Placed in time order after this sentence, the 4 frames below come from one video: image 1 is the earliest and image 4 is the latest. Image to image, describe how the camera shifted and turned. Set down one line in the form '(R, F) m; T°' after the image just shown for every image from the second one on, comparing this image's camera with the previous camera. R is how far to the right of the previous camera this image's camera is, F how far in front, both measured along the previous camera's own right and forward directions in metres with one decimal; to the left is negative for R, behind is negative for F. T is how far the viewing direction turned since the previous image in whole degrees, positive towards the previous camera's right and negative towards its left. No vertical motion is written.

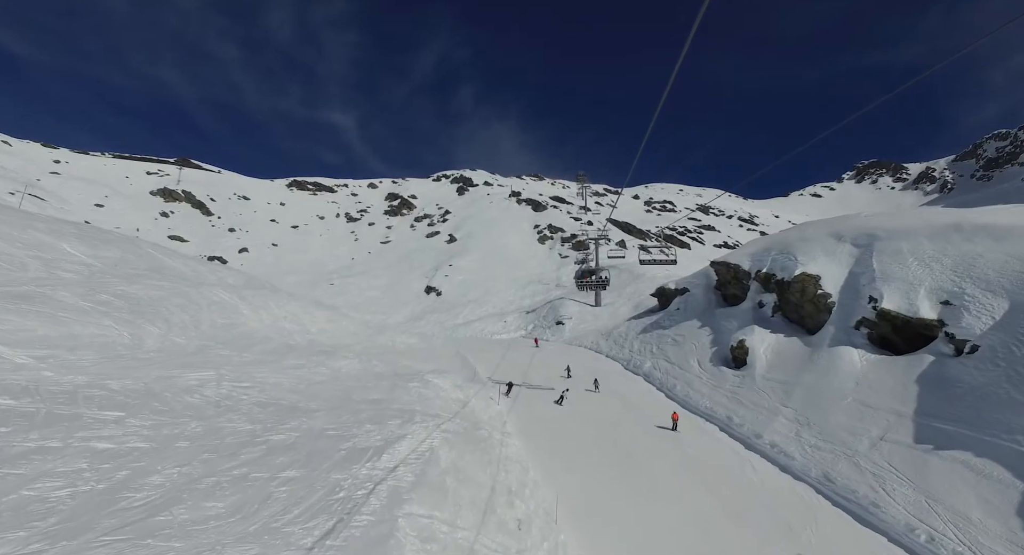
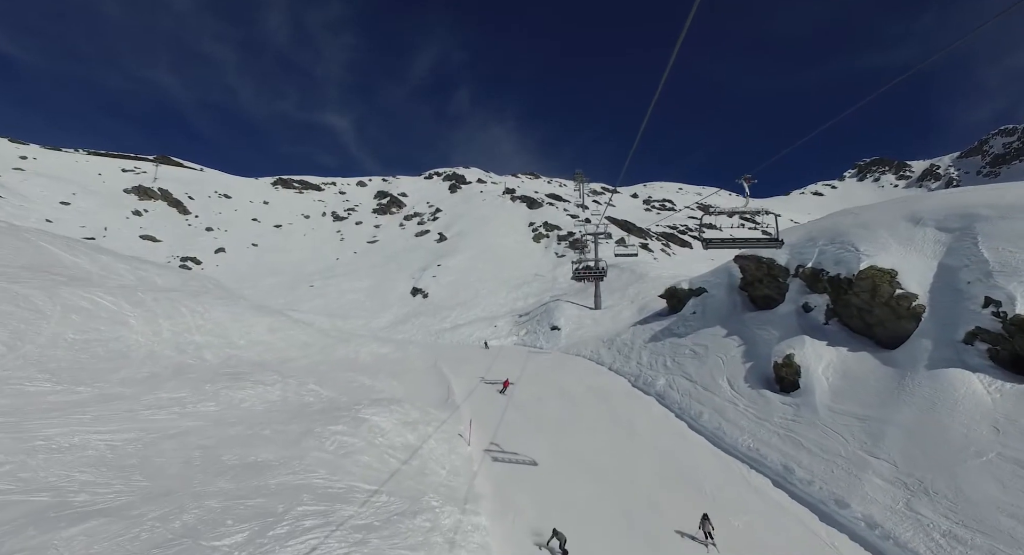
(+0.7, +4.6) m; 0°
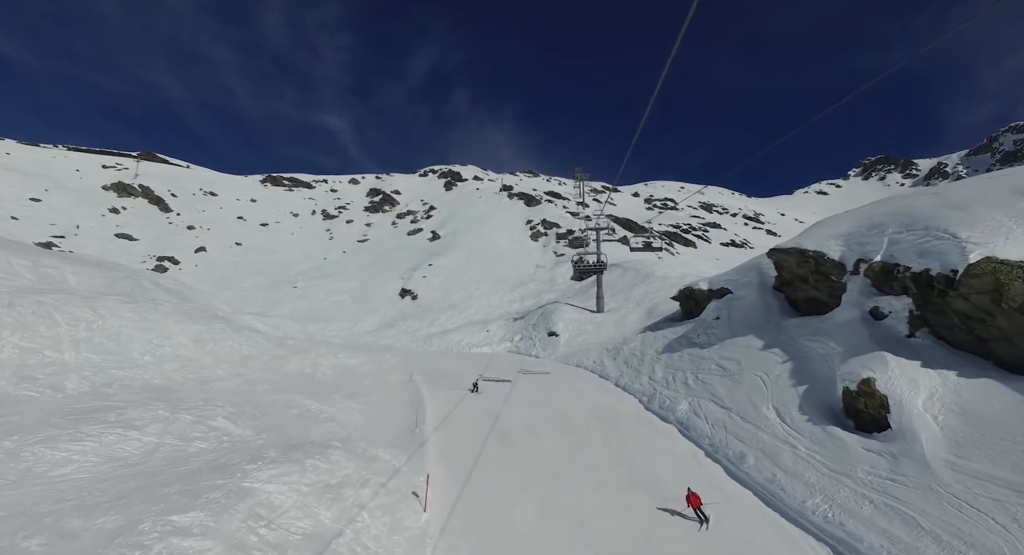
(+0.6, +4.0) m; 0°
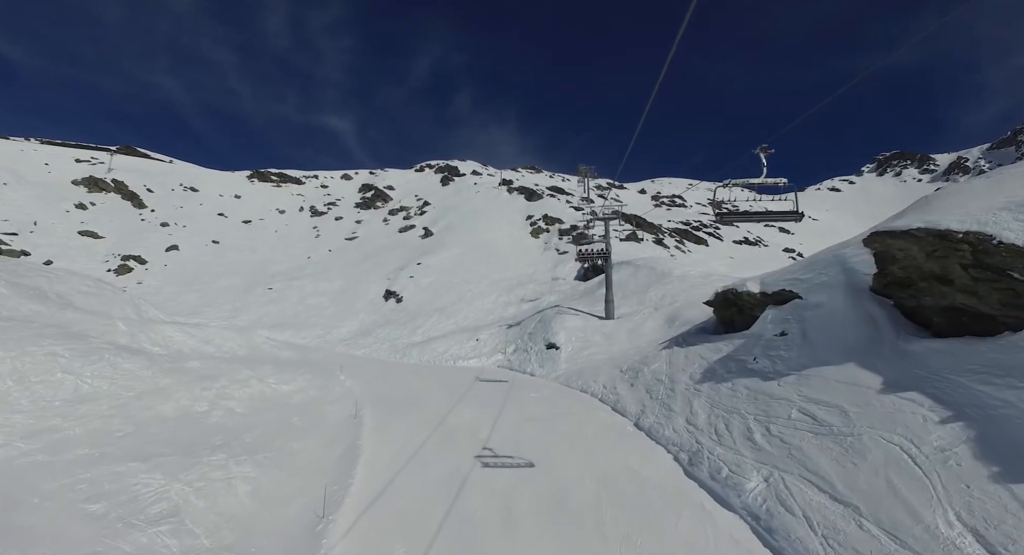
(+0.9, +6.2) m; 0°
